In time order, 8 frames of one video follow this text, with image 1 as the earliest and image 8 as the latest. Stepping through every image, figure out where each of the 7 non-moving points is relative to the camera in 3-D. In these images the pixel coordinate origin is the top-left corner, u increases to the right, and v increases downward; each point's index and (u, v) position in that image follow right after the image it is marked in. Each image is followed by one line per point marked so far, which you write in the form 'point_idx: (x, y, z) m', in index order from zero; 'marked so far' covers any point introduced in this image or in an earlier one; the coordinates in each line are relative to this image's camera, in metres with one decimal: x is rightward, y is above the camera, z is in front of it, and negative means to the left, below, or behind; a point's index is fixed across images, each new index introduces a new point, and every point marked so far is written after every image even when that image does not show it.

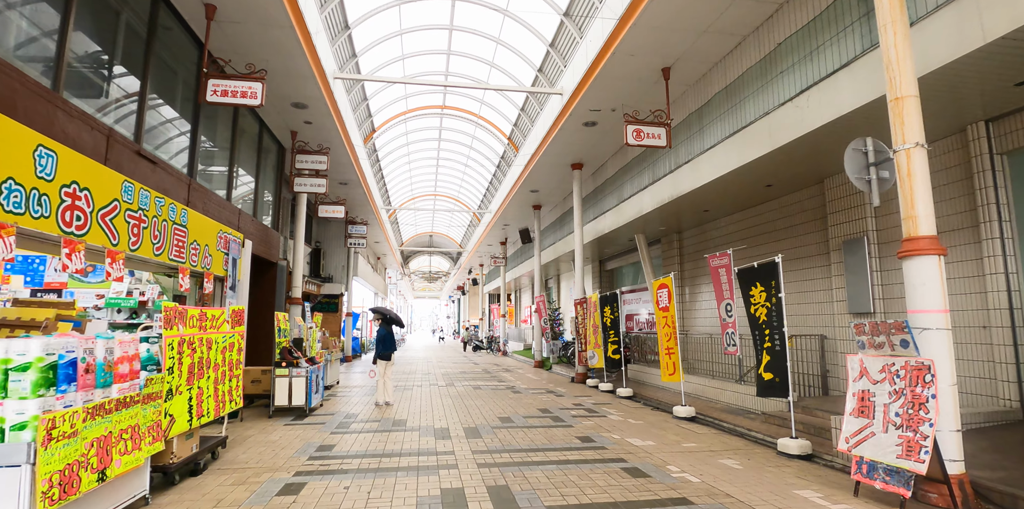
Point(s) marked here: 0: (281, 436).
0: (-2.5, -2.0, +5.5) m
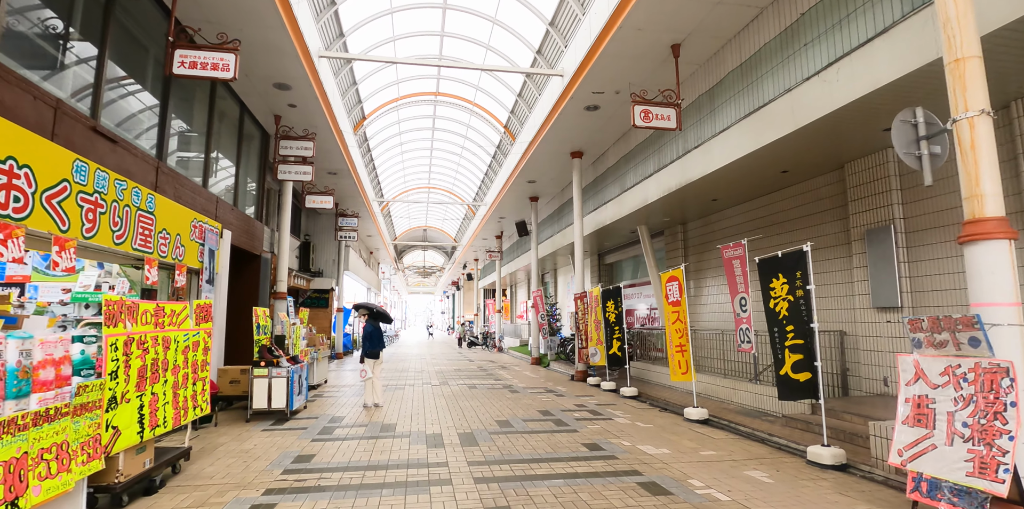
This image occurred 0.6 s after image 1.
0: (-2.5, -1.9, +5.0) m
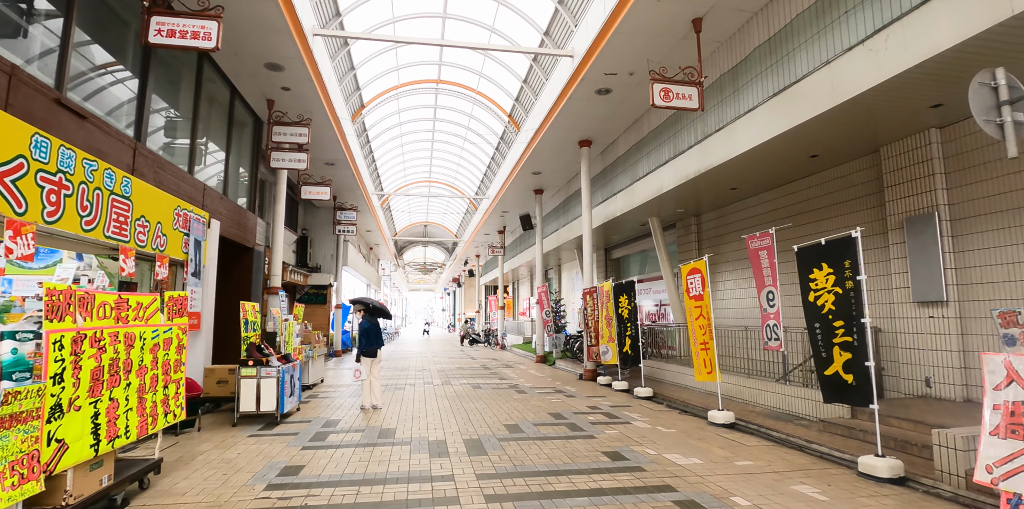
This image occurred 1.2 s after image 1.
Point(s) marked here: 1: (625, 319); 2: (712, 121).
0: (-2.4, -1.8, +4.5) m
1: (+1.8, -1.0, +8.3) m
2: (+2.8, +1.9, +7.1) m
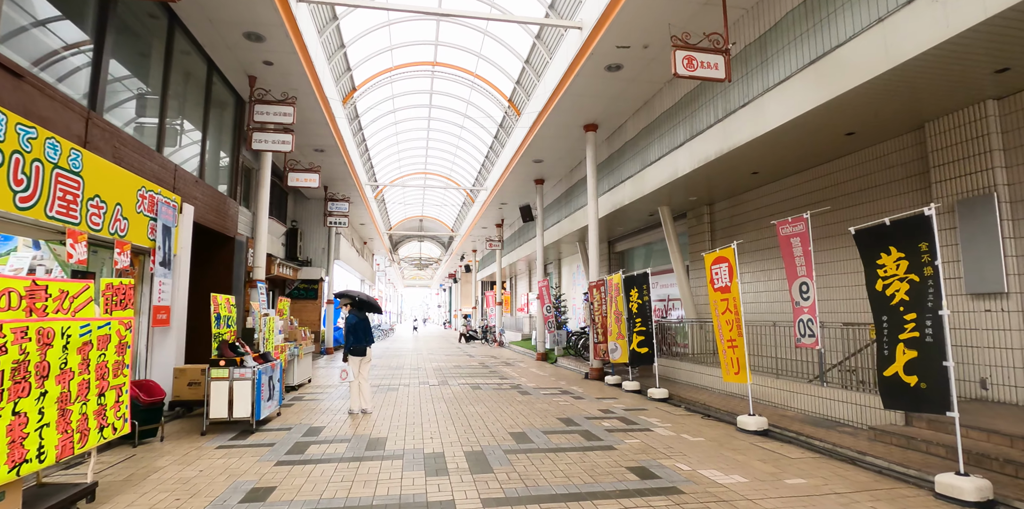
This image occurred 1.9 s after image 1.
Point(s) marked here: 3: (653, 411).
0: (-2.3, -1.6, +3.8) m
1: (+1.9, -0.9, +7.6) m
2: (+2.9, +2.0, +6.5) m
3: (+1.7, -1.9, +6.1) m
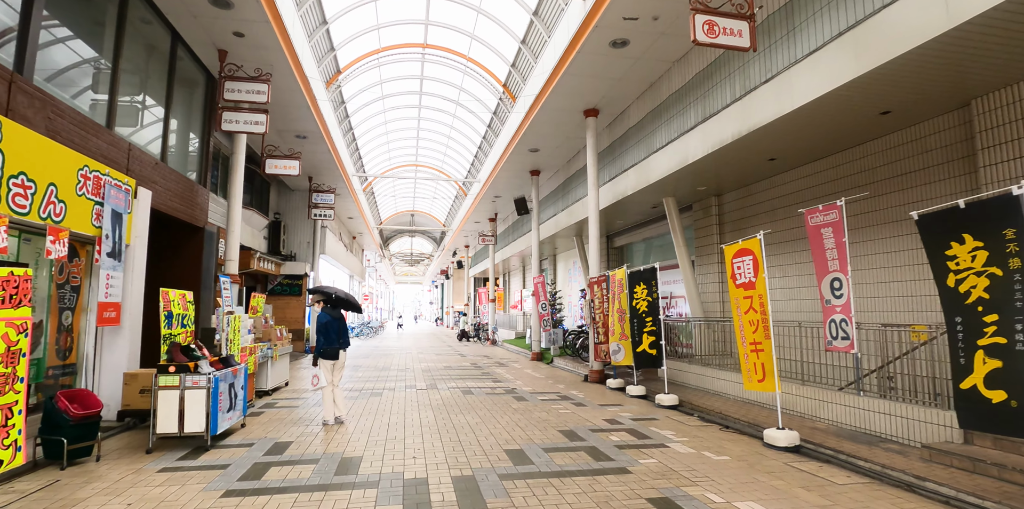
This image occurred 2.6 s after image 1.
0: (-2.4, -1.5, +3.1) m
1: (+1.8, -0.8, +7.0) m
2: (+2.8, +2.1, +5.9) m
3: (+1.7, -1.8, +5.5) m
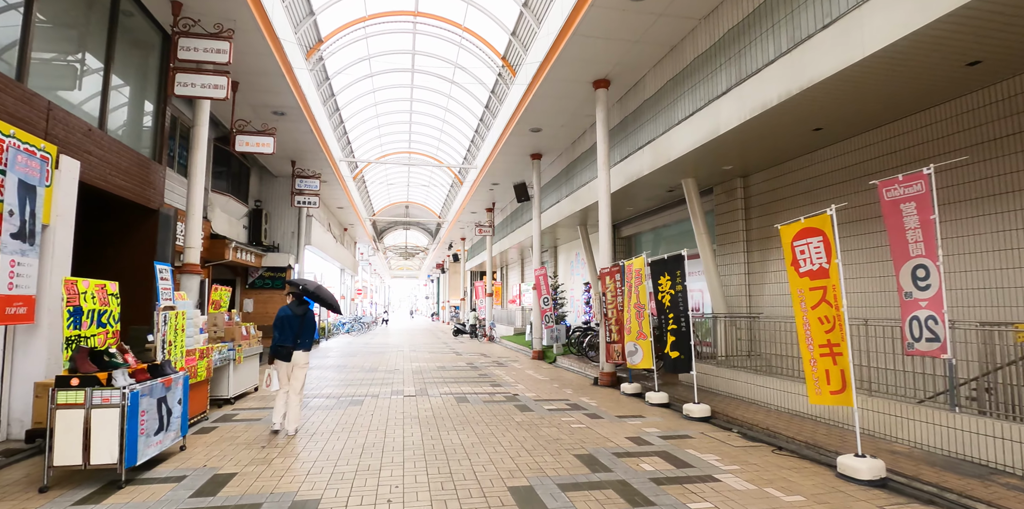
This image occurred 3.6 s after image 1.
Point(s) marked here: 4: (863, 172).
0: (-2.3, -1.4, +2.1) m
1: (+1.8, -0.6, +6.0) m
2: (+2.9, +2.3, +4.9) m
3: (+1.7, -1.7, +4.5) m
4: (+4.2, +1.0, +6.1) m
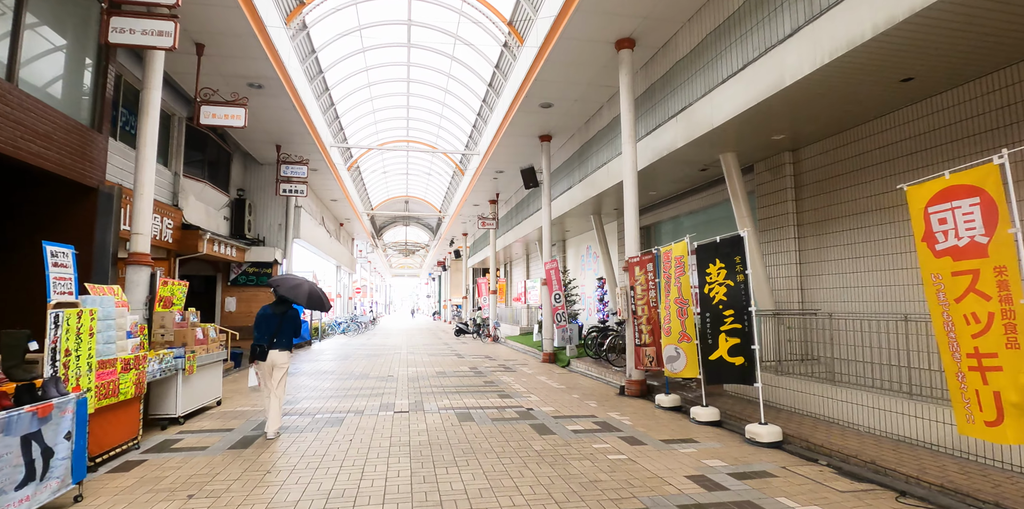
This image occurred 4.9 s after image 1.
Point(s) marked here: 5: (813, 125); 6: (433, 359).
0: (-2.2, -1.3, +1.0) m
1: (+2.0, -0.5, +4.9) m
2: (+3.0, +2.4, +3.7) m
3: (+1.8, -1.5, +3.4) m
4: (+4.3, +1.1, +4.9) m
5: (+3.6, +1.6, +6.1) m
6: (-1.7, -2.2, +10.8) m
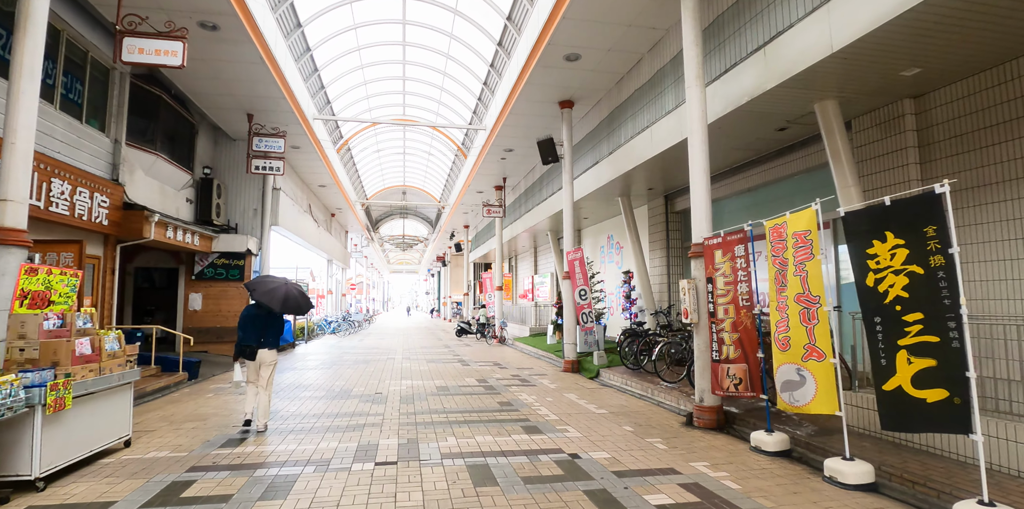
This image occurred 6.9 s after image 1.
0: (-1.9, -1.1, -0.8) m
1: (+2.3, -0.3, +3.1) m
2: (+3.3, +2.6, +1.9) m
3: (+2.1, -1.3, +1.6) m
4: (+4.6, +1.3, +3.2) m
5: (+3.9, +1.8, +4.3) m
6: (-1.4, -2.0, +9.1) m
